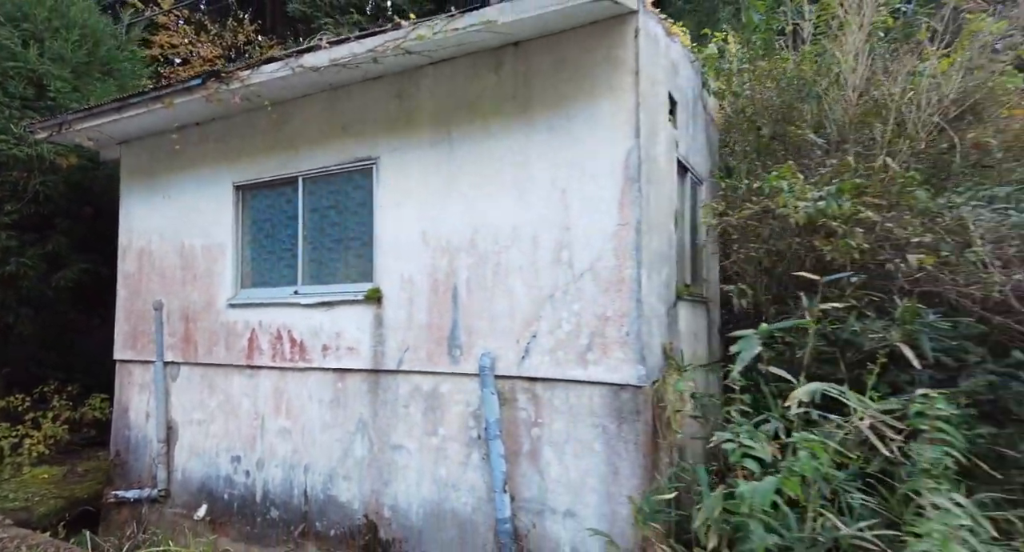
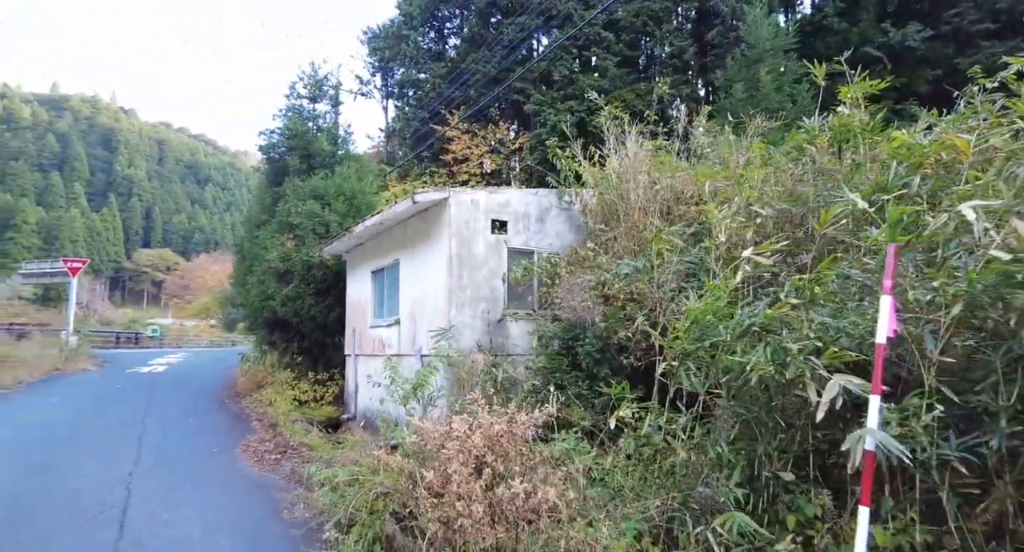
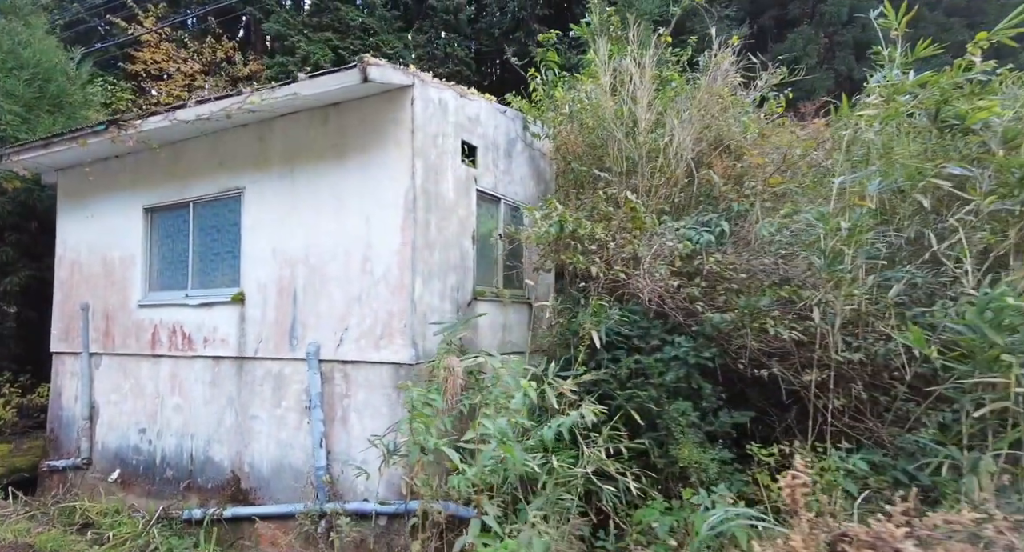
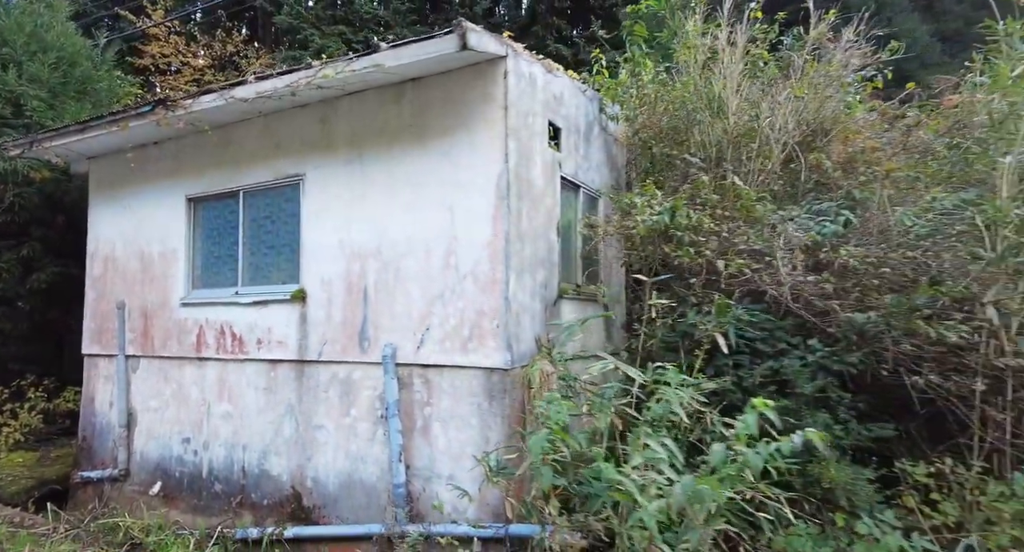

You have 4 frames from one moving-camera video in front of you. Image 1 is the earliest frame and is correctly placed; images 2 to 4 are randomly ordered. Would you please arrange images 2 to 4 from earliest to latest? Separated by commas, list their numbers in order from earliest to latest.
4, 3, 2
